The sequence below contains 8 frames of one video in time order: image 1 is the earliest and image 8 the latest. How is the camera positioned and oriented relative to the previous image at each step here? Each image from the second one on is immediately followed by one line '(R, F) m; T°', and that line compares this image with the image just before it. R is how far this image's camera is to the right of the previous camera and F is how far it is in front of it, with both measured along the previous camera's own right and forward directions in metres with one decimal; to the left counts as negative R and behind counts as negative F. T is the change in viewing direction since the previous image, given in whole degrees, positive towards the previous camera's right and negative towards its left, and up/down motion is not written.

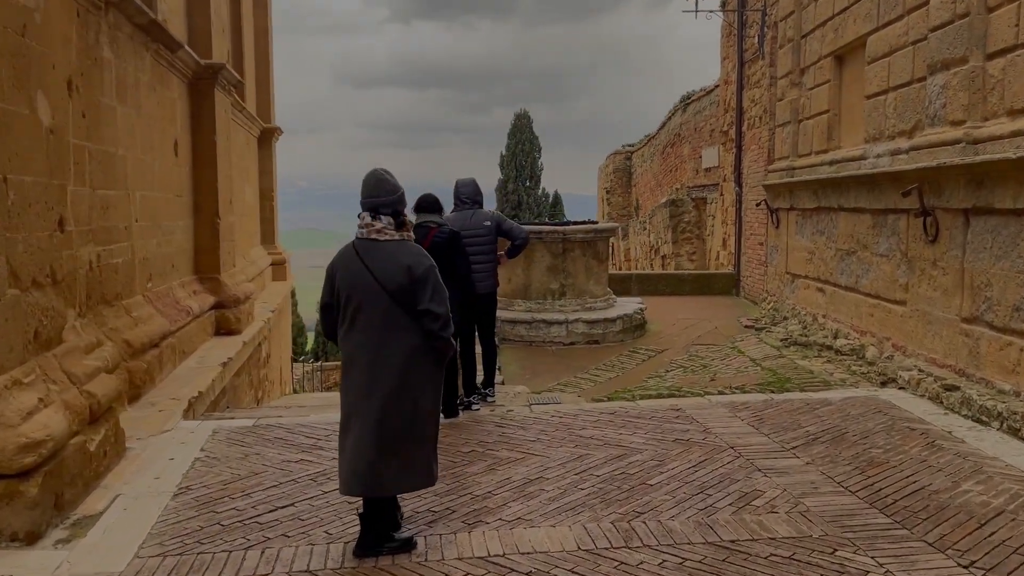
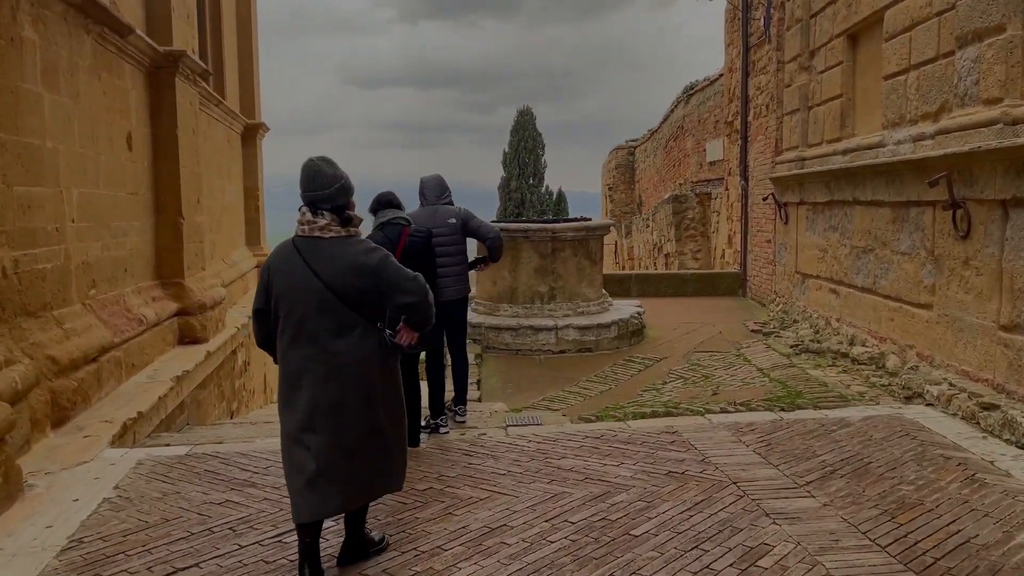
(+0.2, +0.6) m; -1°
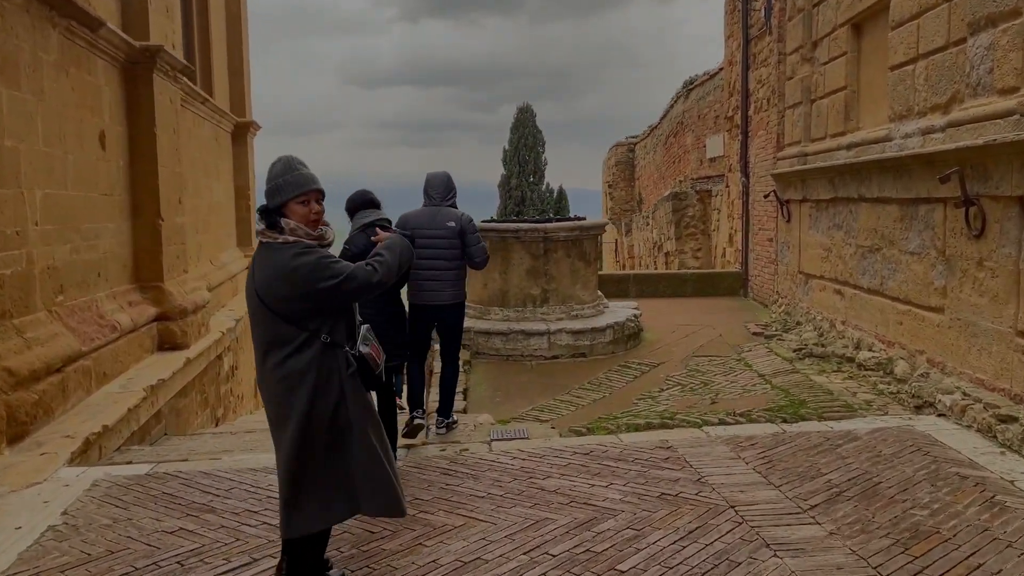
(+0.1, +0.3) m; 0°
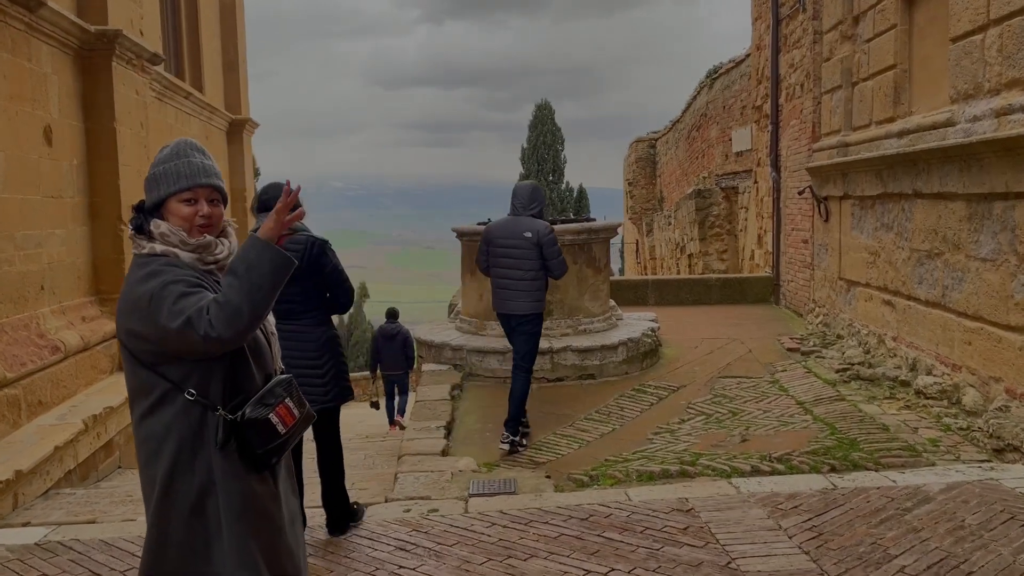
(+0.2, +0.8) m; -2°
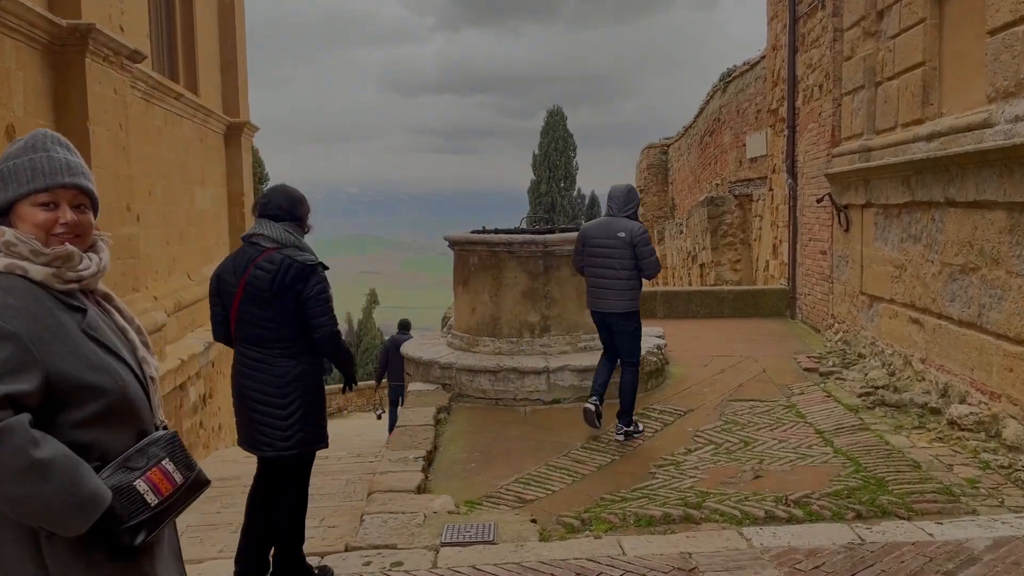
(+0.1, +0.4) m; -1°
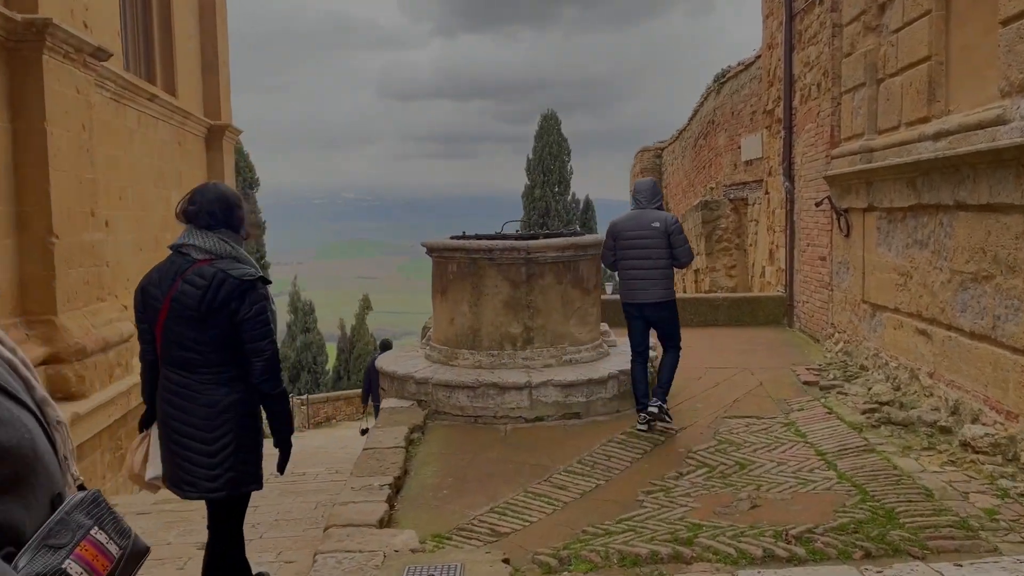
(+0.1, +0.3) m; 0°
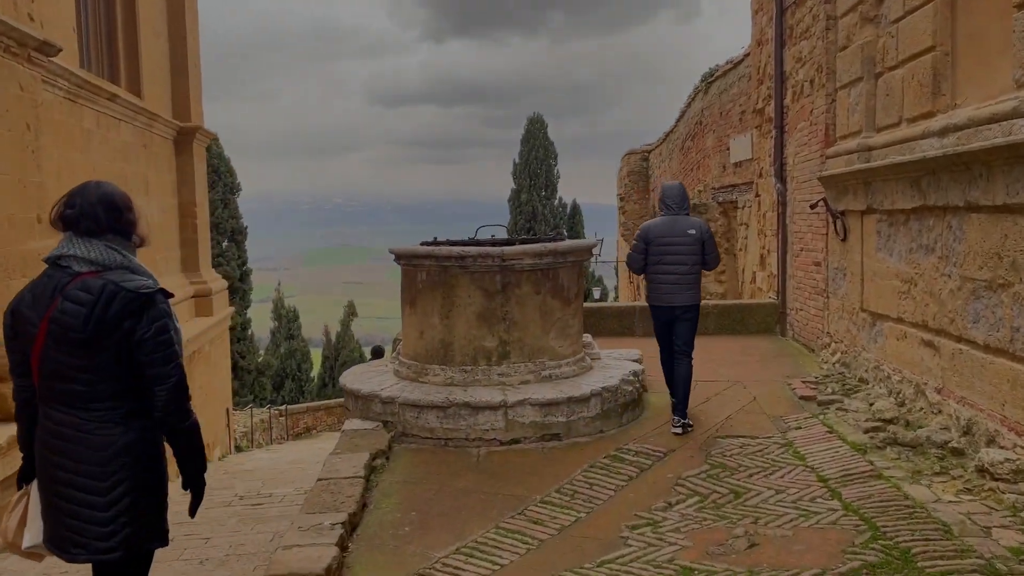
(+0.1, +0.4) m; +1°
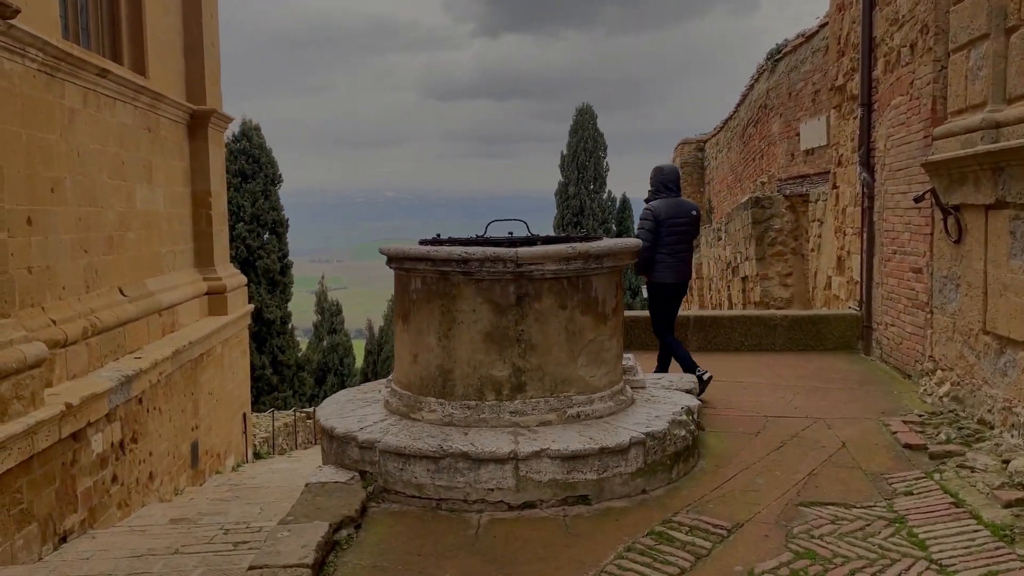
(+0.1, +1.1) m; -3°
